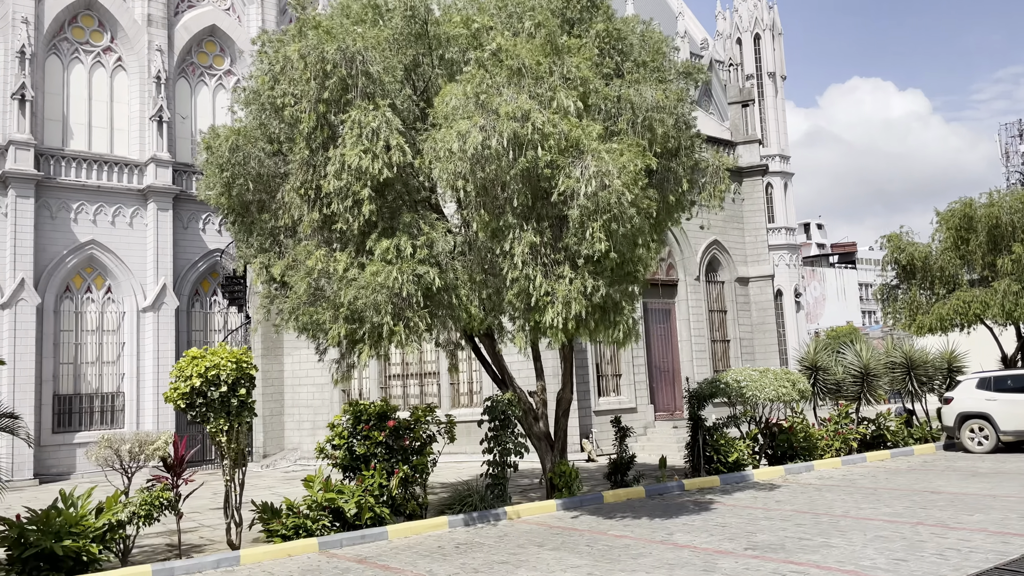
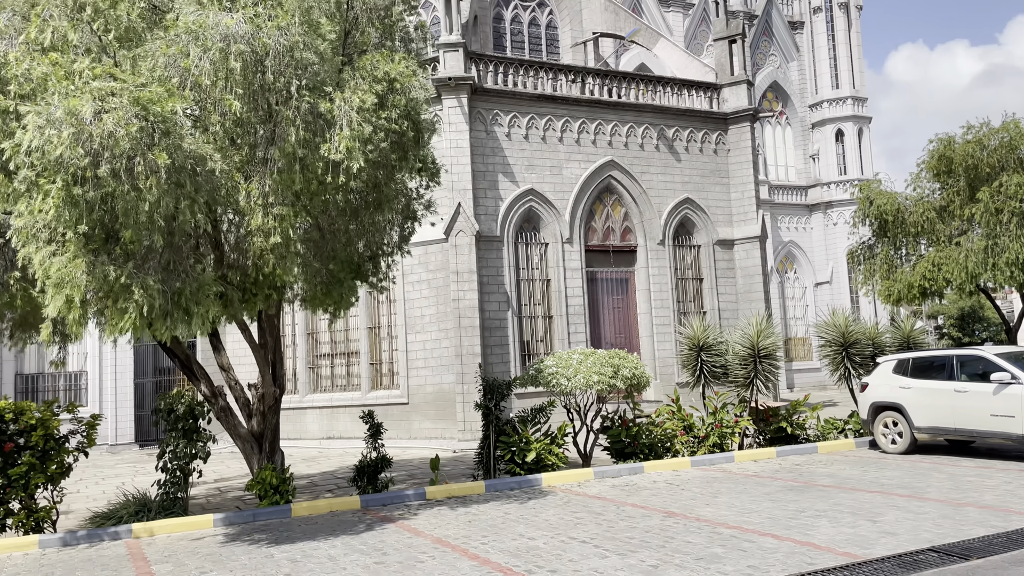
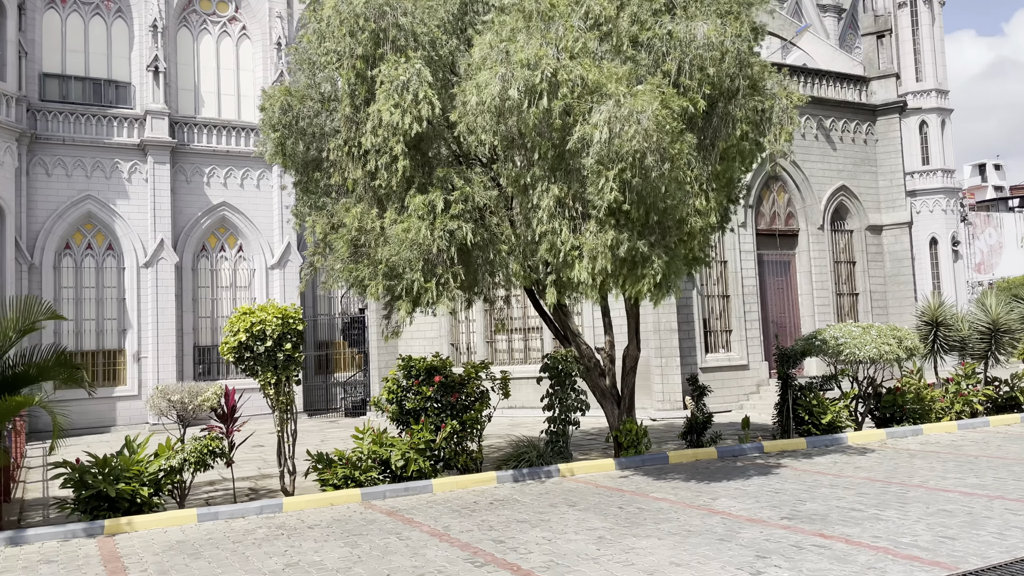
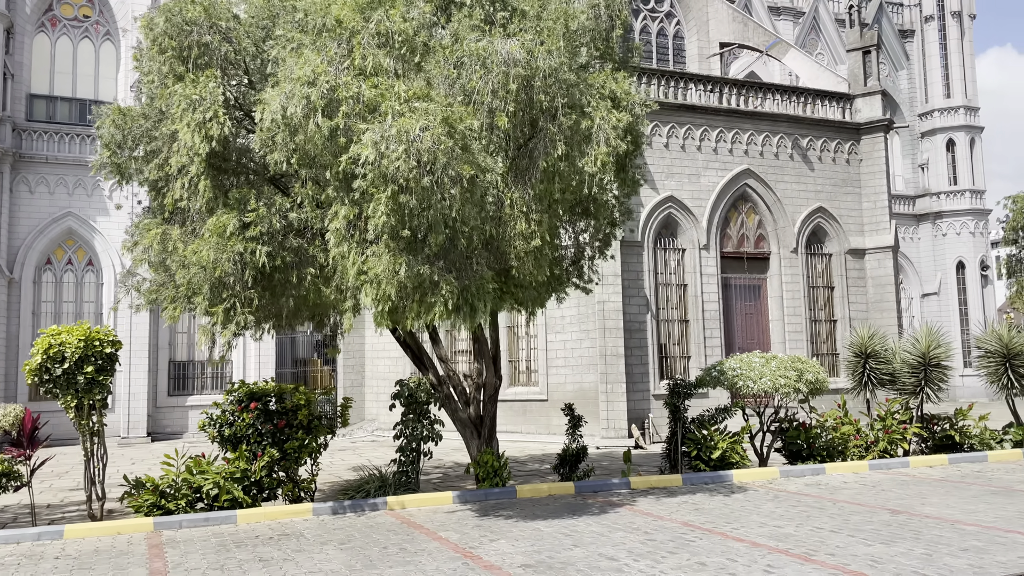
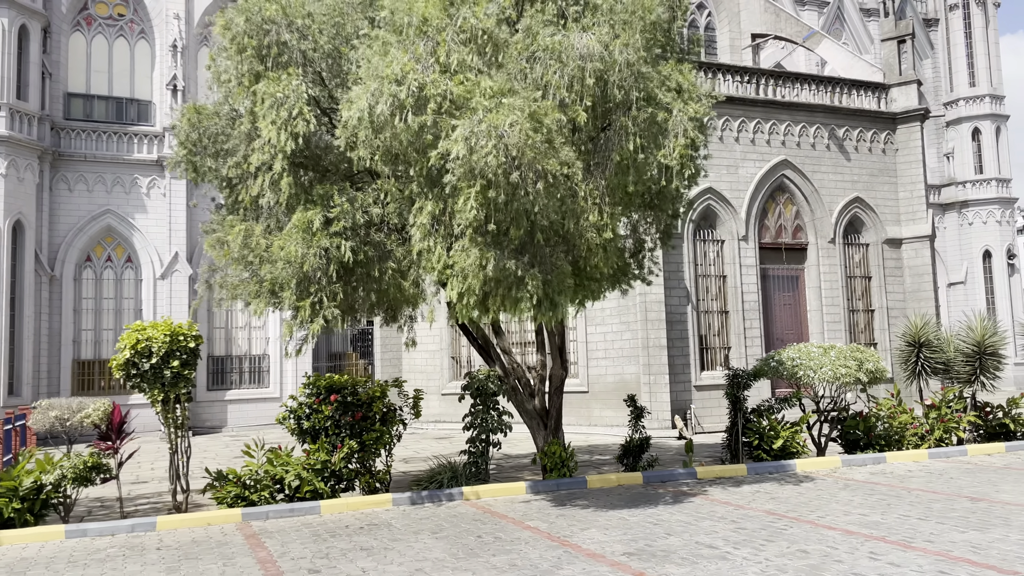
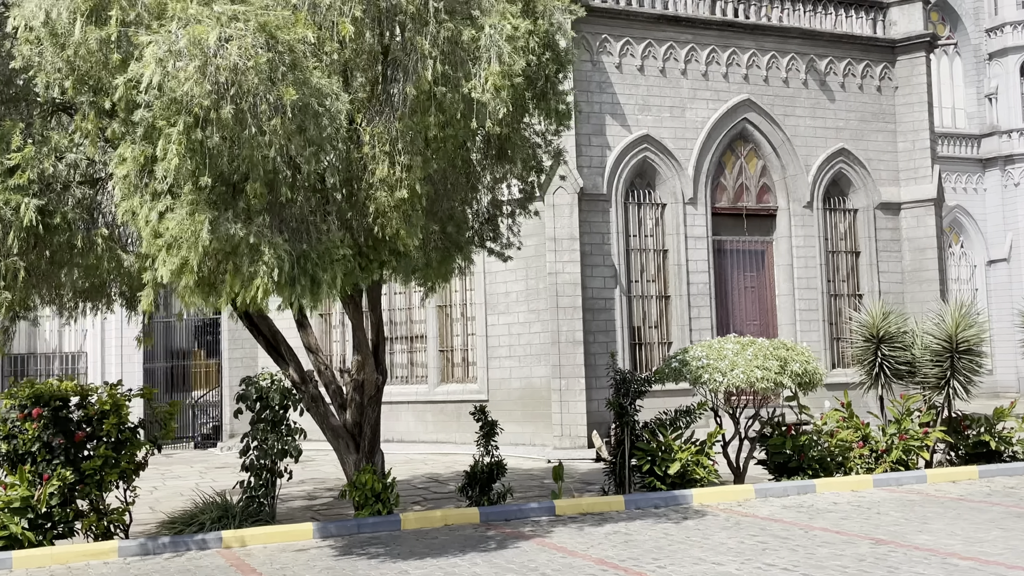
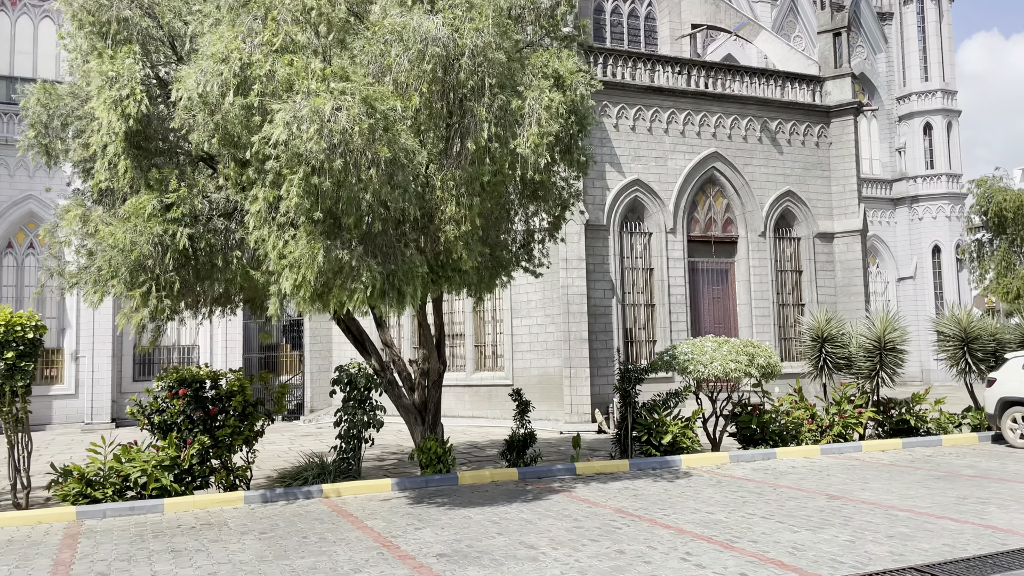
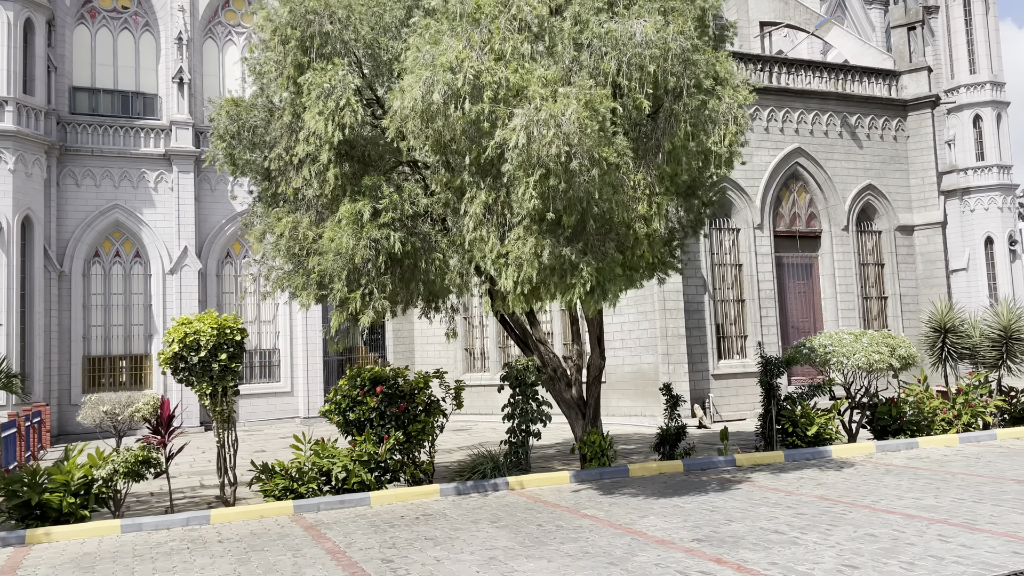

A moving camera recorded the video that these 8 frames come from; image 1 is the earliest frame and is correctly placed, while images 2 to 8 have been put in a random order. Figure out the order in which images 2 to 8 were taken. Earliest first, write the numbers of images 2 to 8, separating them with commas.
3, 8, 5, 4, 7, 6, 2
